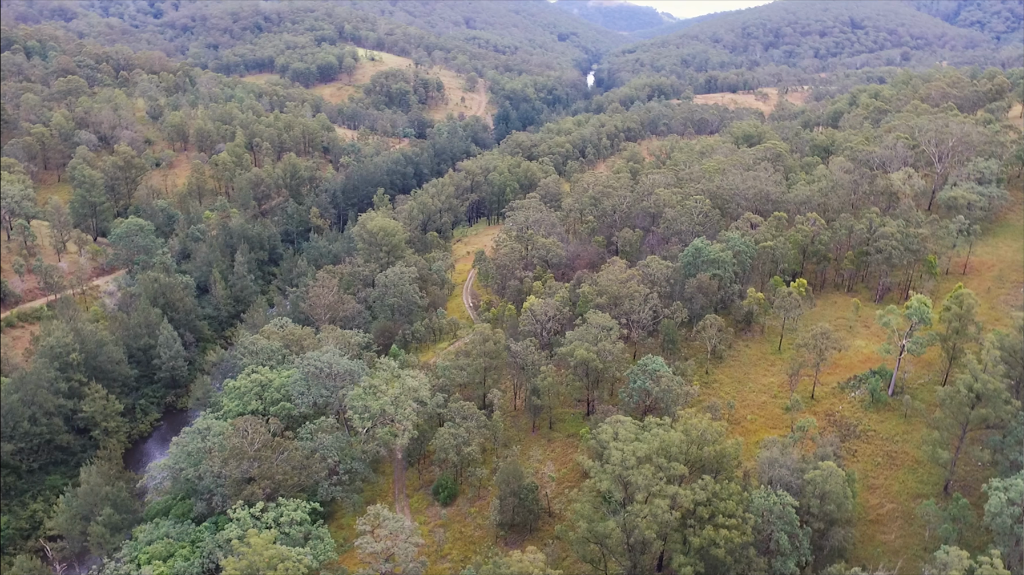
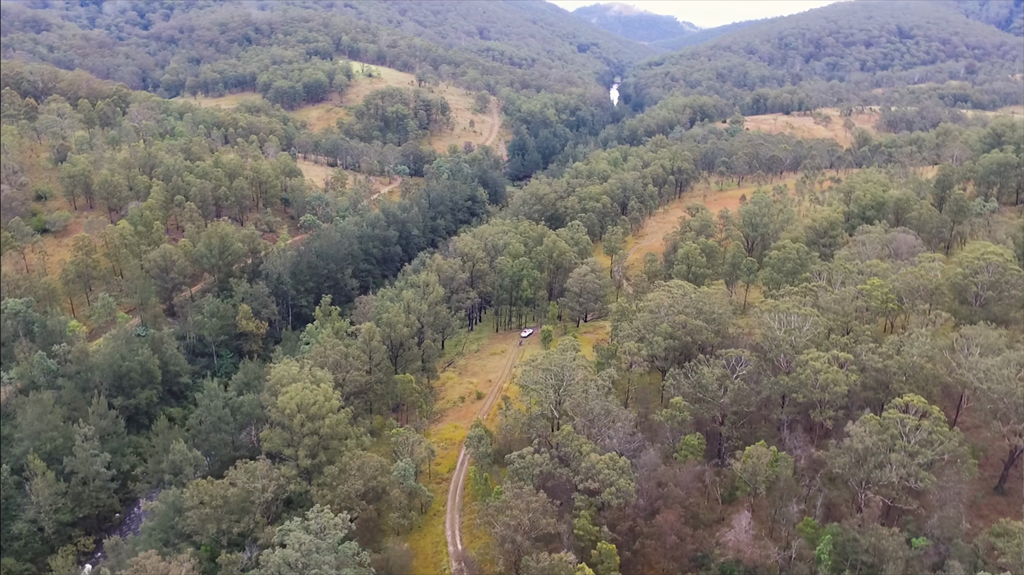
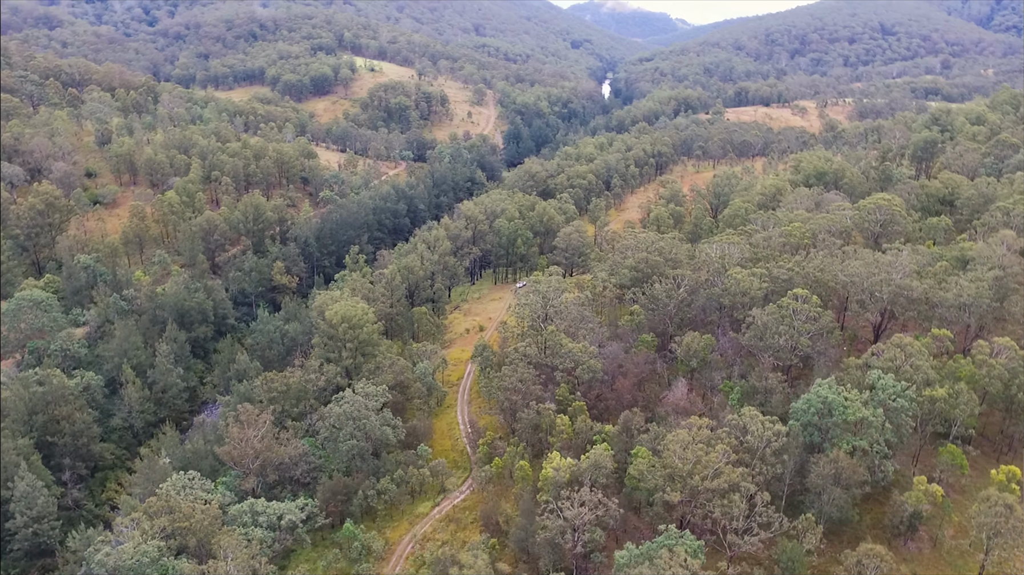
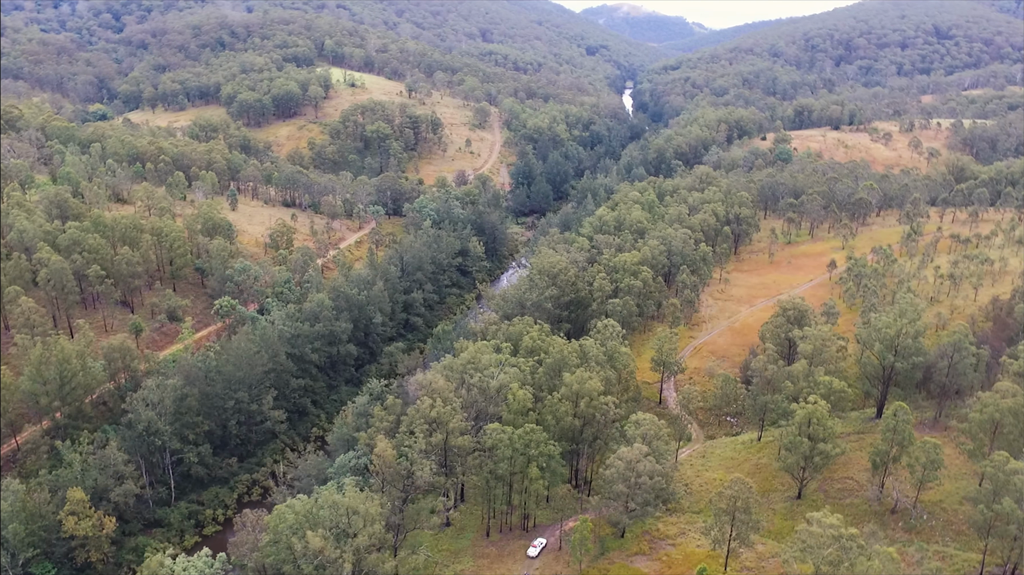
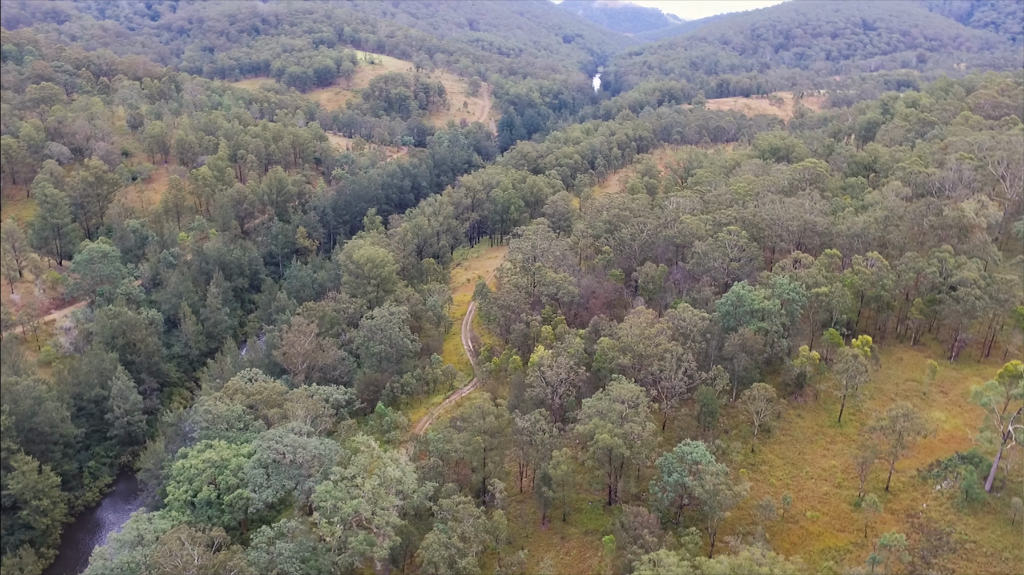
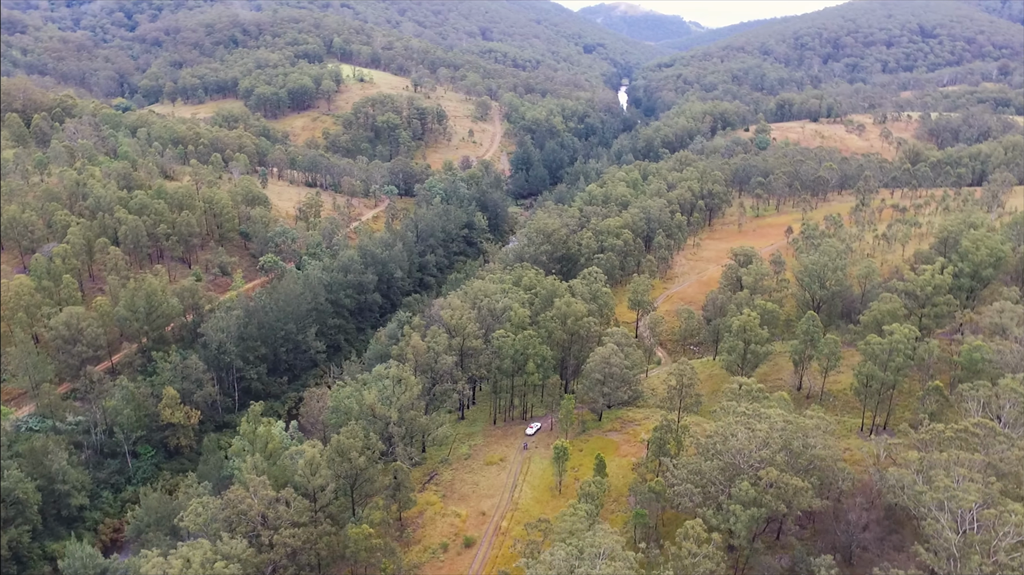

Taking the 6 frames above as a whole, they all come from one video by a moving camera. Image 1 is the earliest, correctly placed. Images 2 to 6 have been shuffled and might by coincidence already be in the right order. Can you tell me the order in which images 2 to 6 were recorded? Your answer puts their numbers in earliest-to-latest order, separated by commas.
5, 3, 2, 6, 4
